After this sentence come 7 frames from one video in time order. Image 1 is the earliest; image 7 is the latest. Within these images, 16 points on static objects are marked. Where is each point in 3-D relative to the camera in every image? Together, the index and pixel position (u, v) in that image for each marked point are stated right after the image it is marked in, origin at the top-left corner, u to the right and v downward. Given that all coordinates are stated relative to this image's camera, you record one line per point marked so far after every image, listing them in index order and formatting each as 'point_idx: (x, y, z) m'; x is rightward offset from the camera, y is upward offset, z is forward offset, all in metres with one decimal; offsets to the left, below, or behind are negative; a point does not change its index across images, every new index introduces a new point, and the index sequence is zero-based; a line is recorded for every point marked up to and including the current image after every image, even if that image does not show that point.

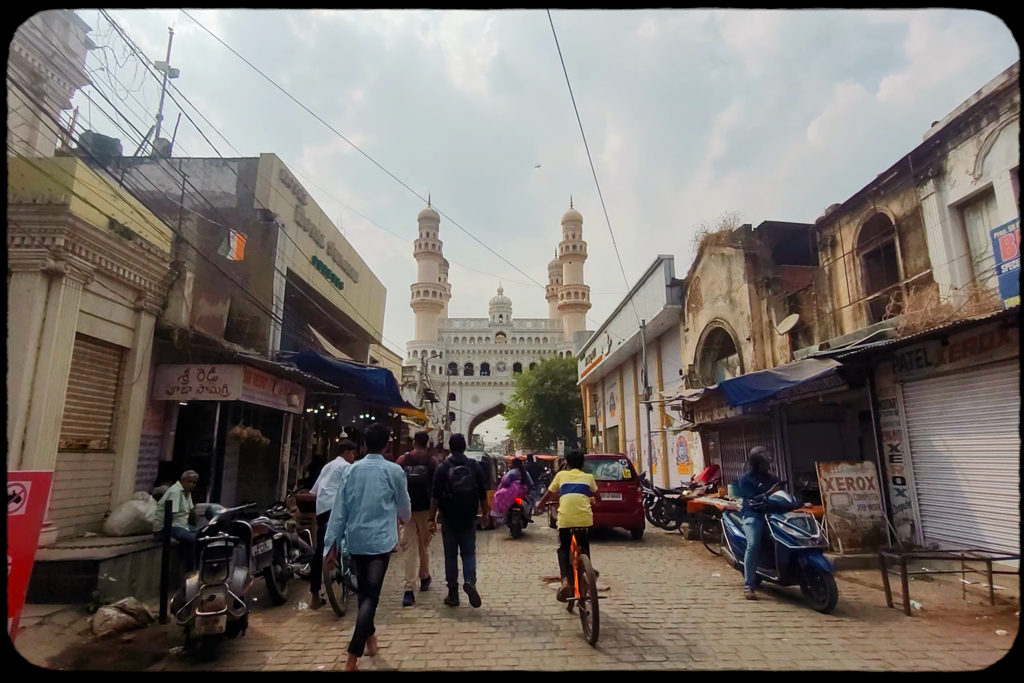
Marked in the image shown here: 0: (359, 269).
0: (-4.6, +2.1, +16.7) m
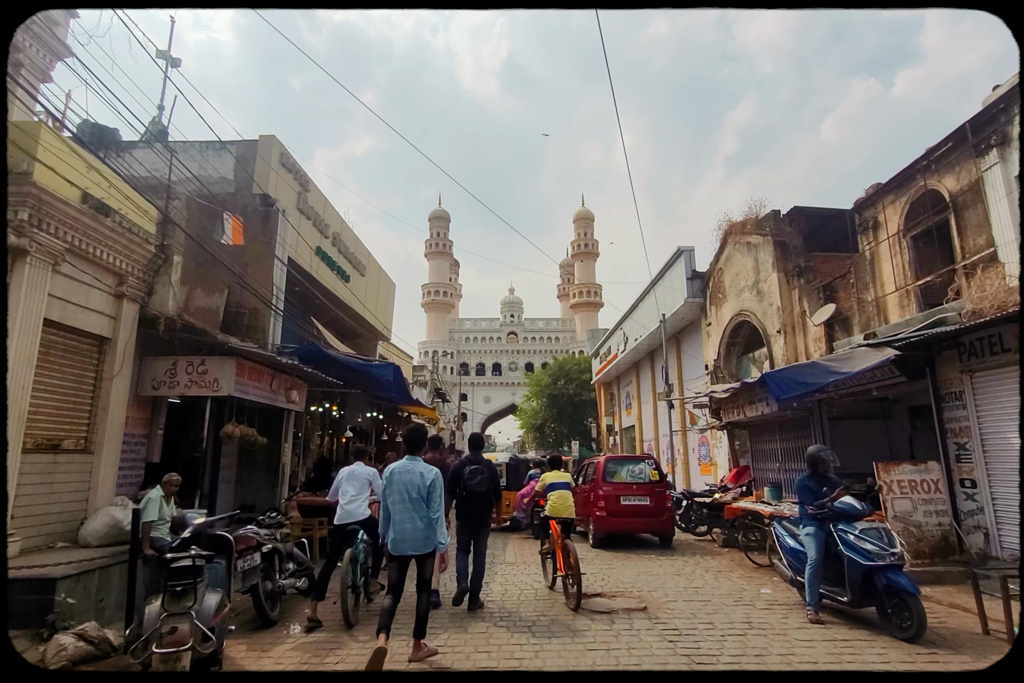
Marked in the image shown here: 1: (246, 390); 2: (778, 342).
0: (-4.1, +2.3, +16.0) m
1: (-3.5, -0.6, +7.5) m
2: (+6.7, 0.0, +14.3) m
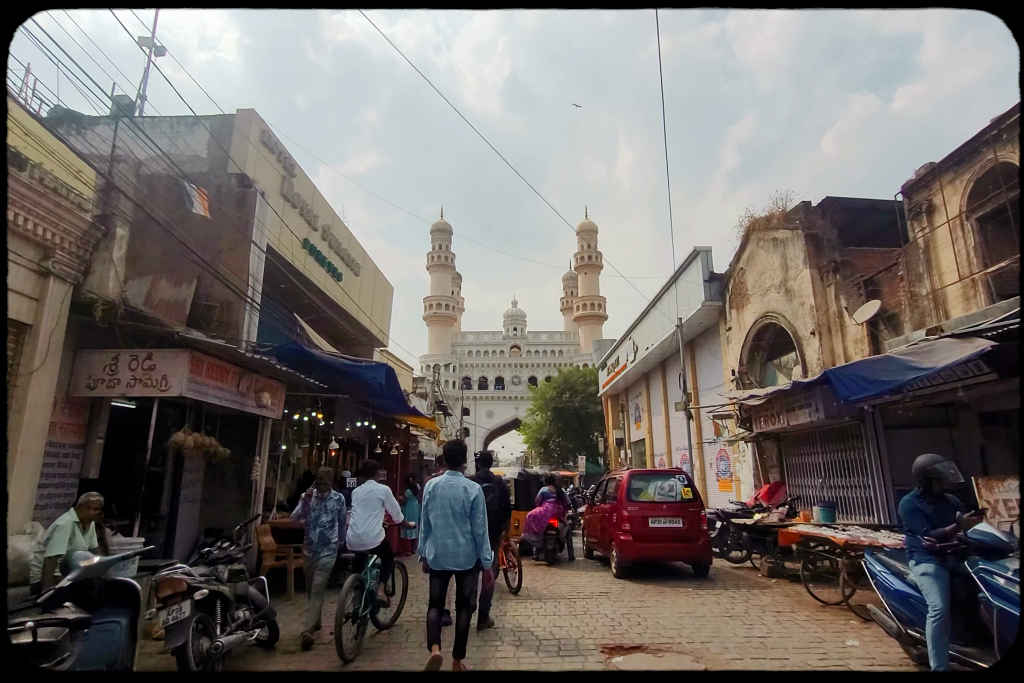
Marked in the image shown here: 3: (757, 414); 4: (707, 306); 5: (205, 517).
0: (-4.0, +2.1, +14.8) m
1: (-3.4, -0.5, +6.2) m
2: (+6.9, -0.1, +13.0) m
3: (+5.3, -1.6, +12.2) m
4: (+6.2, +1.1, +17.8) m
5: (-4.3, -2.5, +8.0) m
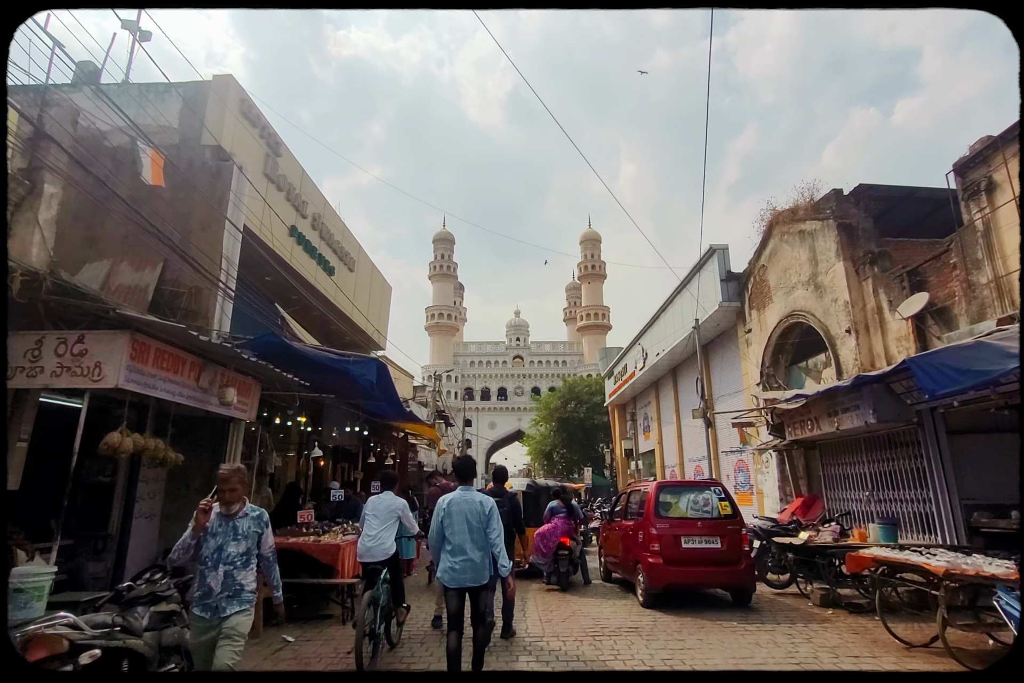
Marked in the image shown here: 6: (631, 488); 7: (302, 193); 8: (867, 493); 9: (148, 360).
0: (-3.8, +2.1, +13.8) m
1: (-3.3, -0.4, +5.1) m
2: (+7.0, -0.1, +11.9) m
3: (+5.4, -1.5, +11.0) m
4: (+6.3, +1.0, +16.7) m
5: (-4.2, -2.4, +6.8) m
6: (+1.8, -2.2, +8.6) m
7: (-4.1, +2.9, +10.9) m
8: (+6.0, -2.5, +9.5) m
9: (-3.3, -0.2, +5.1) m
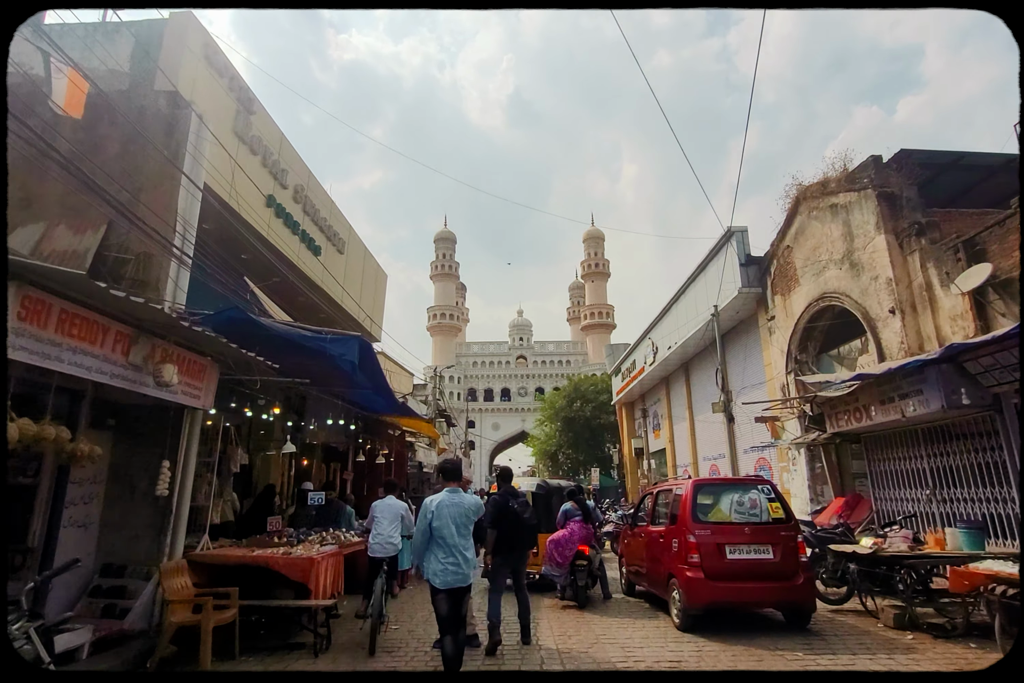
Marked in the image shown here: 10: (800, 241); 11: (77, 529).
0: (-3.7, +2.4, +12.6) m
1: (-3.2, -0.1, +4.0) m
2: (+7.1, +0.3, +10.7) m
3: (+5.5, -1.2, +9.8) m
4: (+6.4, +1.3, +15.5) m
5: (-4.1, -2.1, +5.7) m
6: (+1.9, -1.9, +7.4) m
7: (-4.0, +3.1, +9.8) m
8: (+6.1, -2.2, +8.2) m
9: (-3.2, +0.1, +3.9) m
10: (+7.0, +2.4, +13.7) m
11: (-4.2, -1.8, +5.4) m
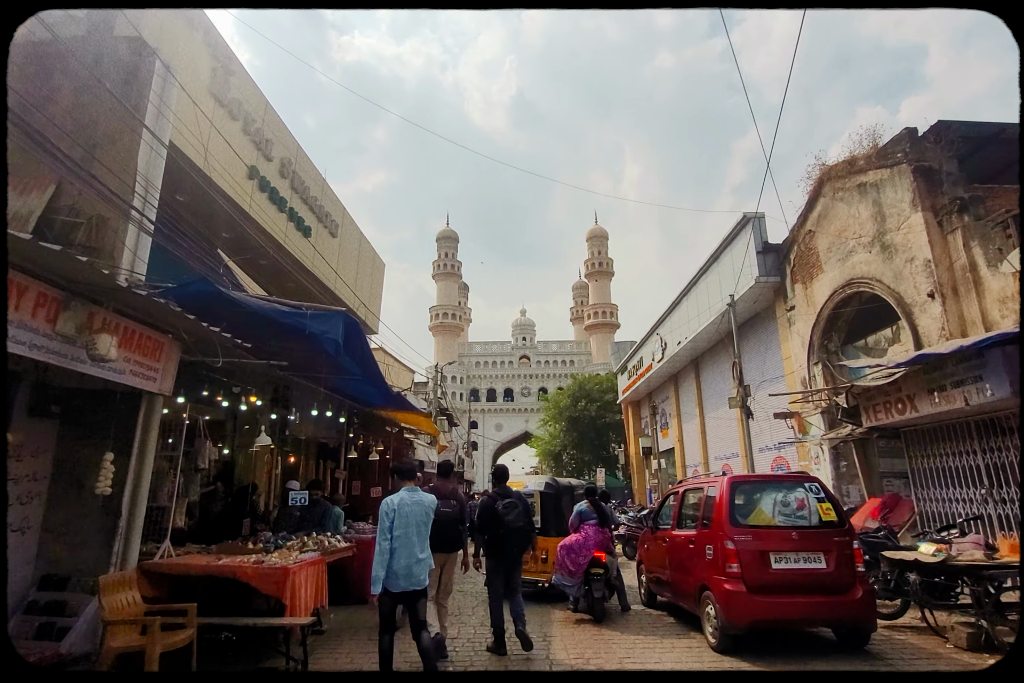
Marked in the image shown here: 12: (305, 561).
0: (-3.6, +2.6, +11.8) m
1: (-3.2, +0.2, +3.2) m
2: (+7.2, +0.5, +9.8) m
3: (+5.6, -1.0, +9.0) m
4: (+6.5, +1.6, +14.7) m
5: (-4.1, -1.9, +4.9) m
6: (+2.0, -1.7, +6.6) m
7: (-3.9, +3.4, +9.0) m
8: (+6.1, -1.9, +7.4) m
9: (-3.2, +0.4, +3.1) m
10: (+7.1, +2.7, +12.8) m
11: (-4.1, -1.6, +4.6) m
12: (-1.9, -2.0, +5.2) m
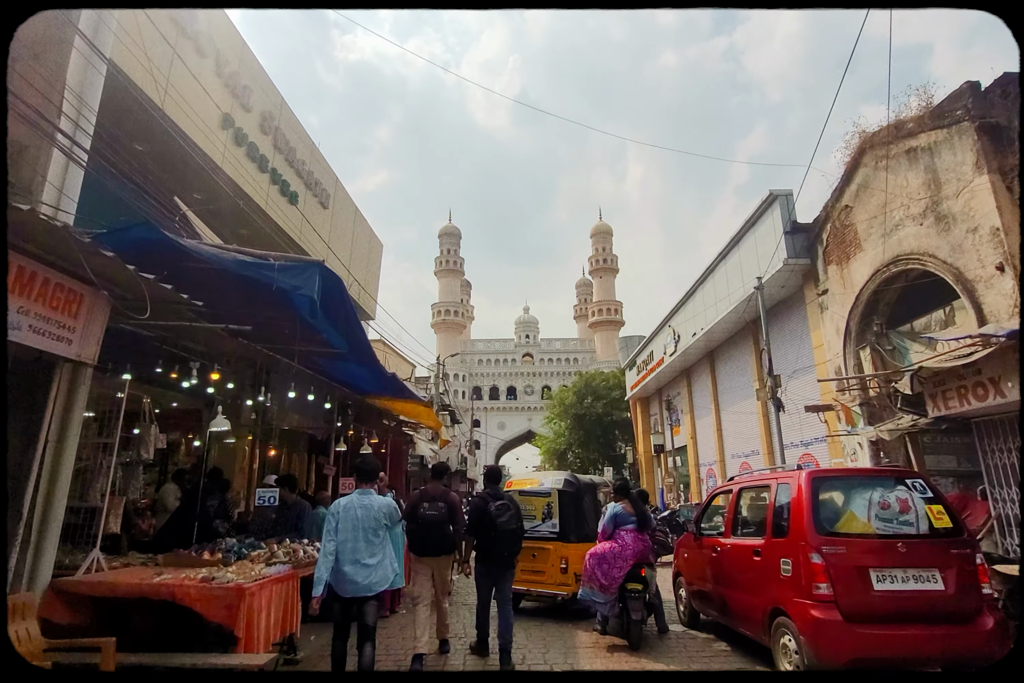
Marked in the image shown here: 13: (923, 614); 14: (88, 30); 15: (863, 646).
0: (-3.4, +2.9, +10.7) m
1: (-3.0, +0.5, +2.0) m
2: (+7.4, +0.8, +8.6) m
3: (+5.8, -0.6, +7.8) m
4: (+6.7, +1.9, +13.5) m
5: (-3.9, -1.5, +3.7) m
6: (+2.2, -1.4, +5.4) m
7: (-3.7, +3.7, +7.9) m
8: (+6.3, -1.6, +6.2) m
9: (-3.0, +0.7, +2.0) m
10: (+7.3, +3.0, +11.7) m
11: (-4.0, -1.2, +3.5) m
12: (-1.8, -1.7, +4.1) m
13: (+2.8, -1.8, +3.7) m
14: (-3.7, +2.7, +5.0) m
15: (+2.3, -2.0, +3.7) m
